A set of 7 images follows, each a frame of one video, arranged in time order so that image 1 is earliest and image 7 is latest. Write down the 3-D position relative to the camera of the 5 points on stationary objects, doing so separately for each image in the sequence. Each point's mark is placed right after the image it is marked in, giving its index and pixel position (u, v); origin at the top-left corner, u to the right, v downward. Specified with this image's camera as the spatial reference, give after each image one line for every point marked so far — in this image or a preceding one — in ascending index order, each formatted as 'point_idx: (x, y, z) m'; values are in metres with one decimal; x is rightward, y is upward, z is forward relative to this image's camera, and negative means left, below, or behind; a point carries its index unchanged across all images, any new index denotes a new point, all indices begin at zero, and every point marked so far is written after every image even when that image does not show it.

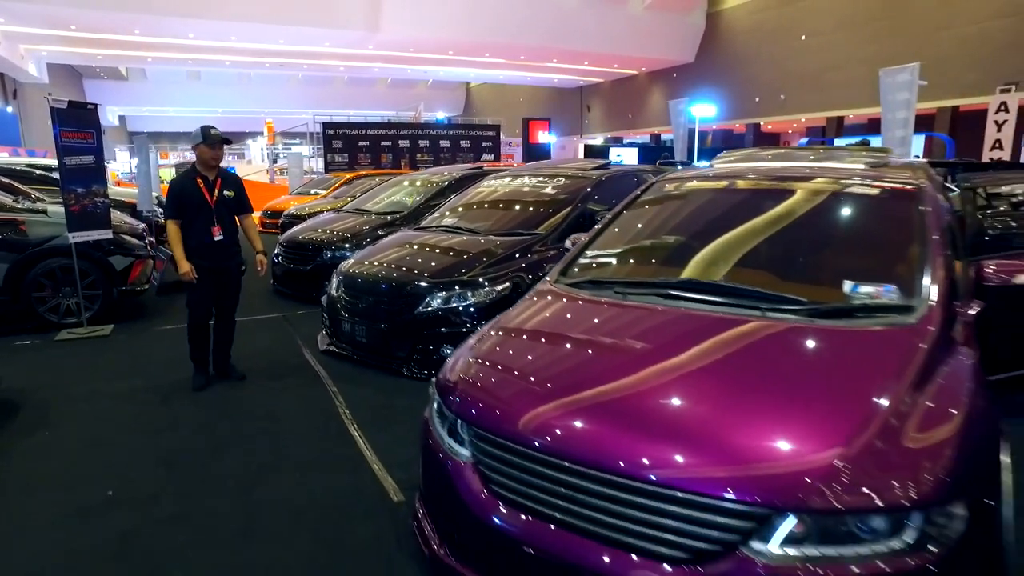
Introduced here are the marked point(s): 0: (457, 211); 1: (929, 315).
0: (-0.5, +0.7, +5.8) m
1: (+1.3, -0.1, +2.0) m
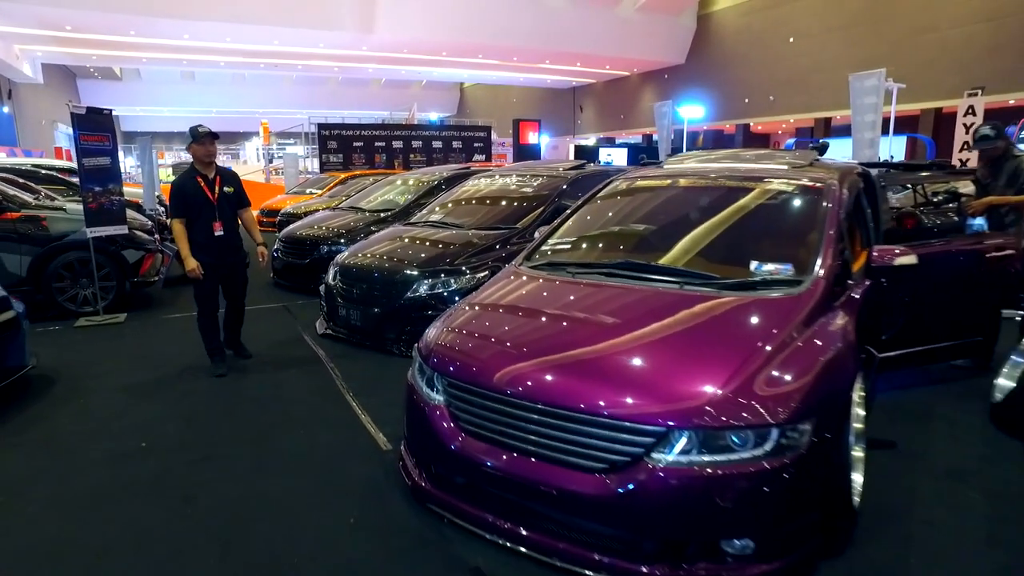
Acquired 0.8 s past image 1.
0: (-0.6, +0.8, +6.3) m
1: (+1.2, 0.0, +2.5) m
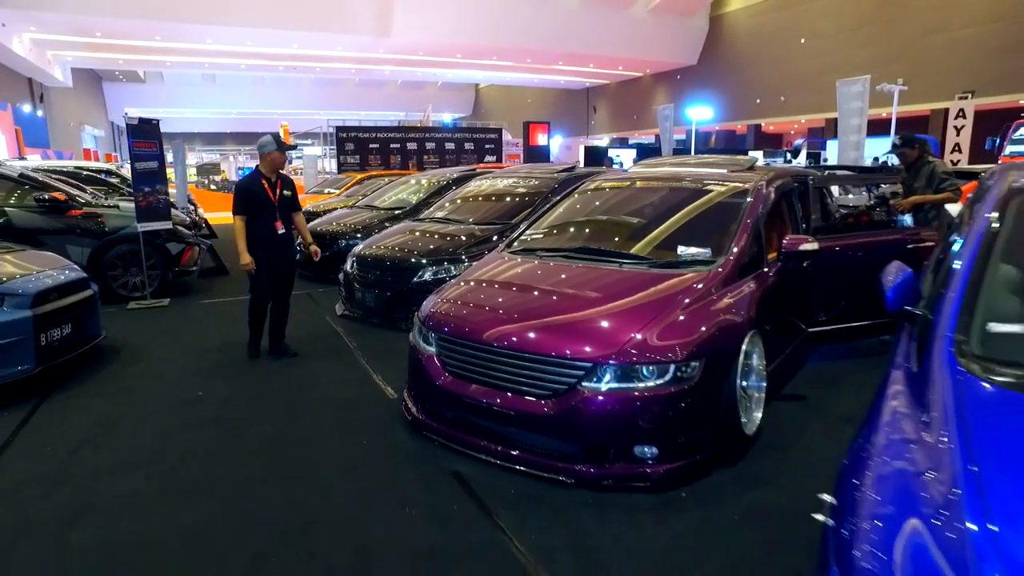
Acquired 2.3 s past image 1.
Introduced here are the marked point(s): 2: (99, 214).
0: (-0.6, +0.9, +7.0) m
1: (+1.1, +0.1, +3.2) m
2: (-4.0, +0.7, +6.4) m
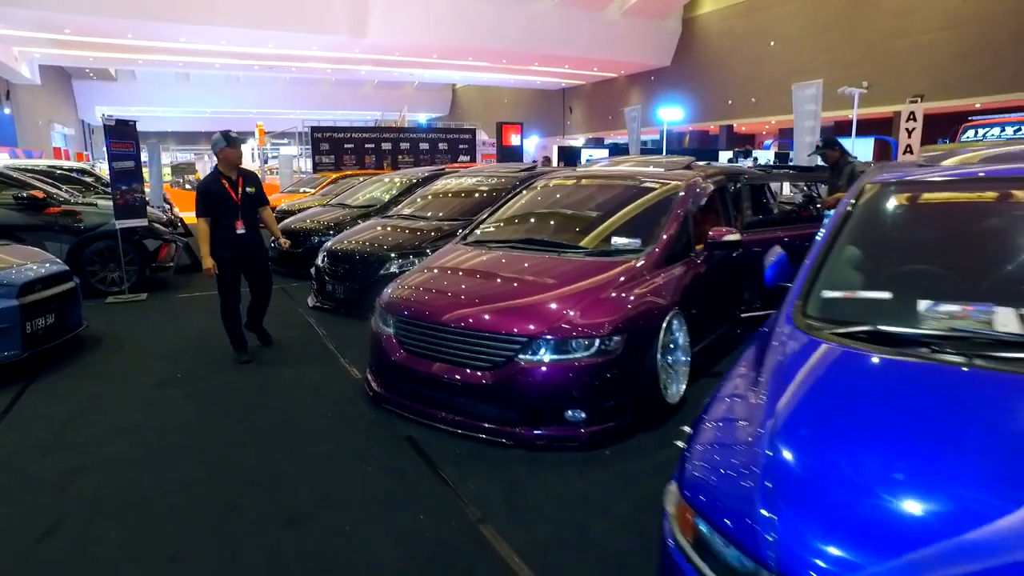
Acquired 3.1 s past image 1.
0: (-1.0, +1.0, +7.3) m
1: (+0.8, +0.2, +3.6) m
2: (-4.4, +0.8, +6.6) m
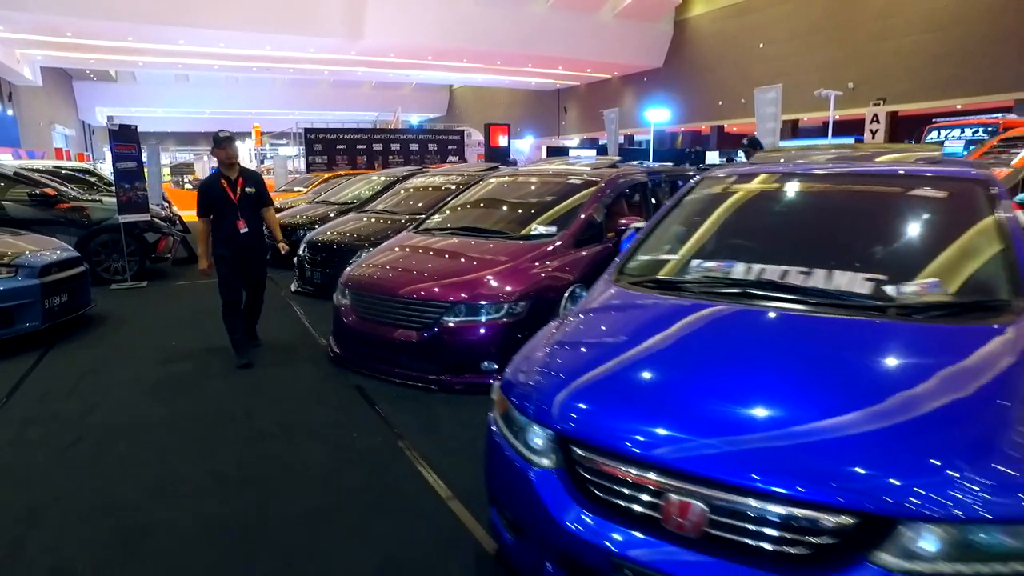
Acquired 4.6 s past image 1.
0: (-1.5, +1.1, +8.1) m
1: (+0.4, +0.3, +4.4) m
2: (-4.8, +0.9, +7.3) m
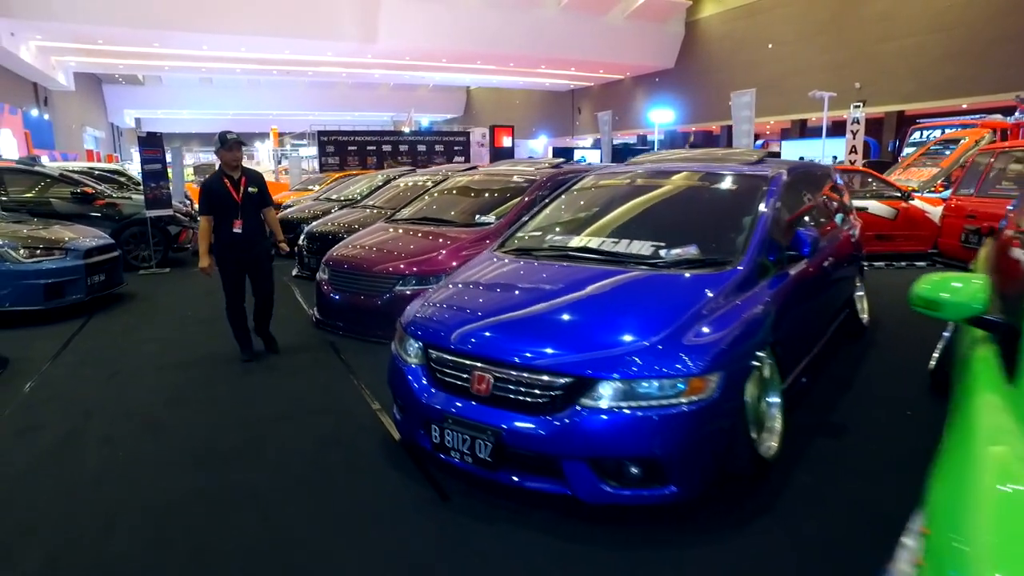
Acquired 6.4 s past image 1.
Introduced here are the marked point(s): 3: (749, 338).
0: (-1.8, +1.3, +9.1) m
1: (-0.1, +0.5, +5.3) m
2: (-5.1, +1.1, +8.5) m
3: (+1.0, -0.2, +2.7) m
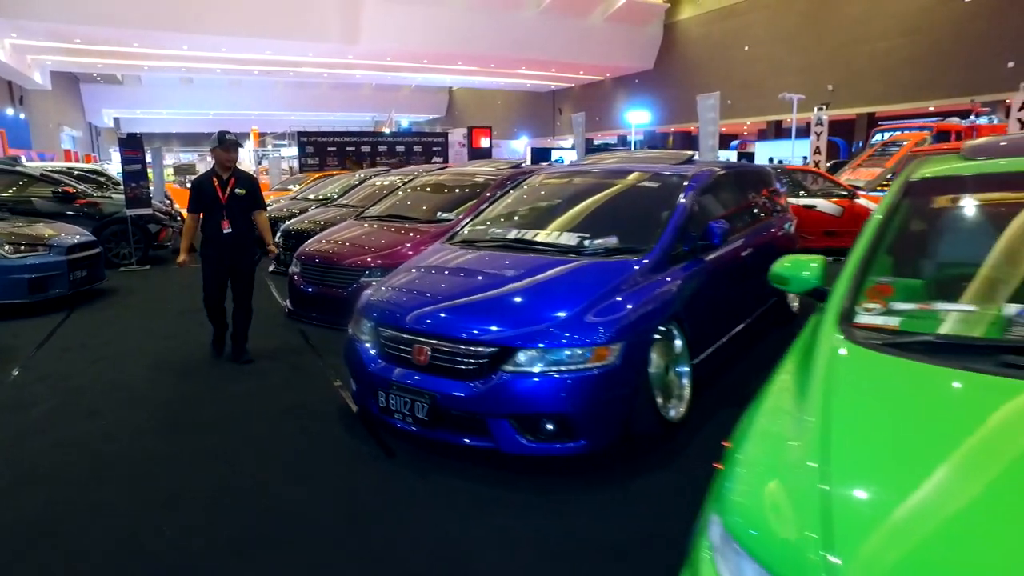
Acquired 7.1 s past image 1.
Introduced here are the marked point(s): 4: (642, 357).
0: (-2.2, +1.4, +9.5) m
1: (-0.4, +0.6, +5.7) m
2: (-5.6, +1.2, +8.7) m
3: (+0.7, -0.1, +3.1) m
4: (+0.6, -0.3, +2.9) m
